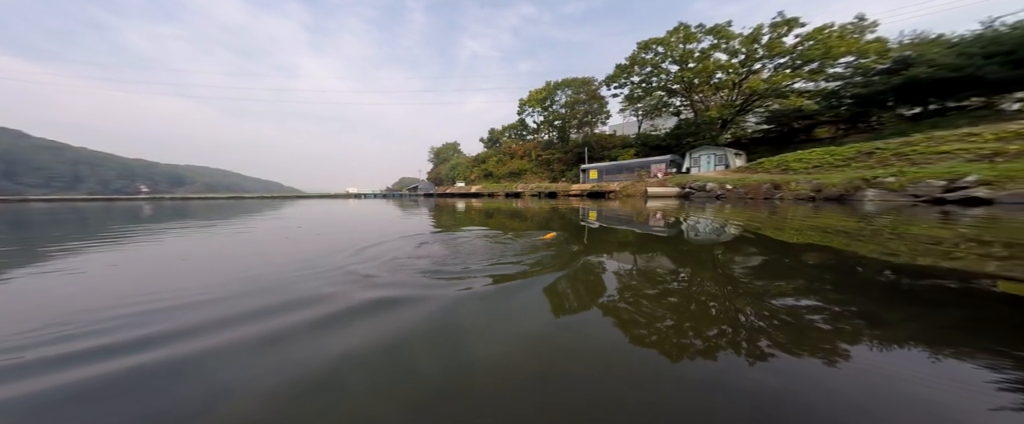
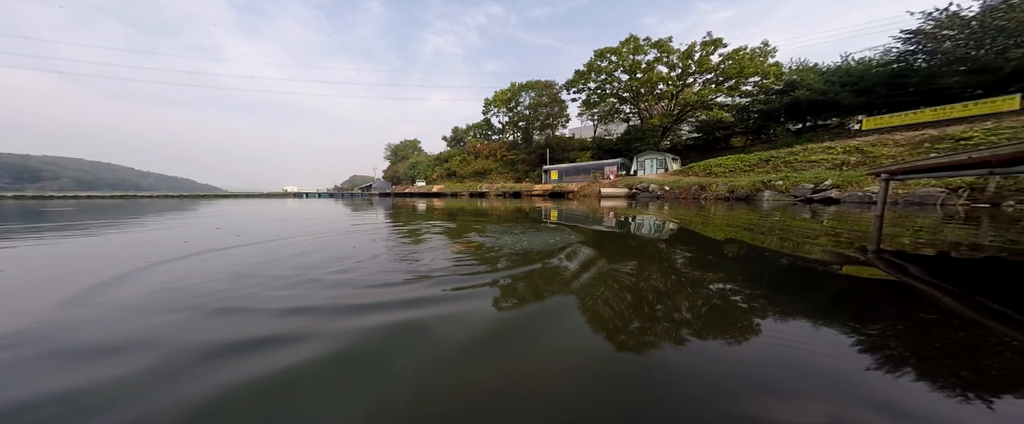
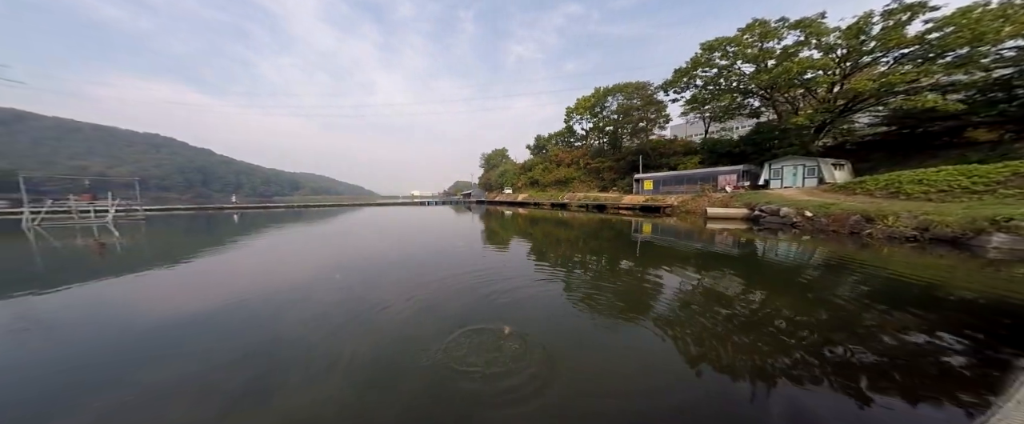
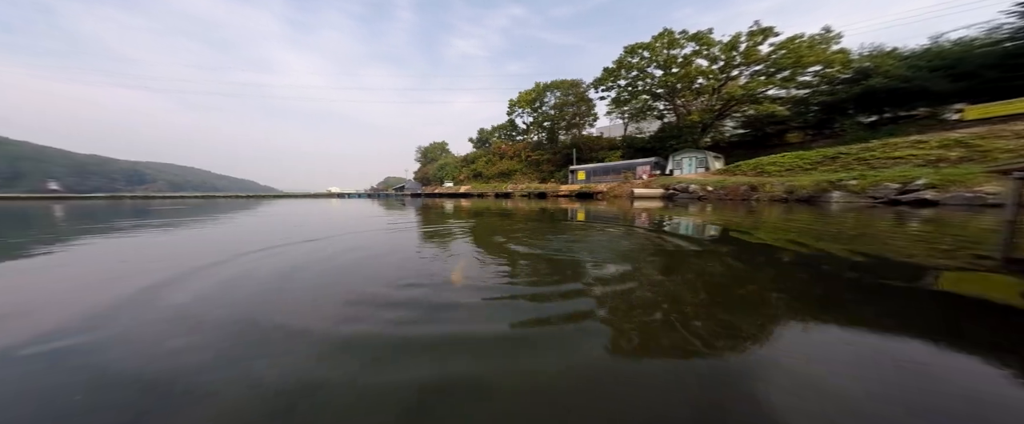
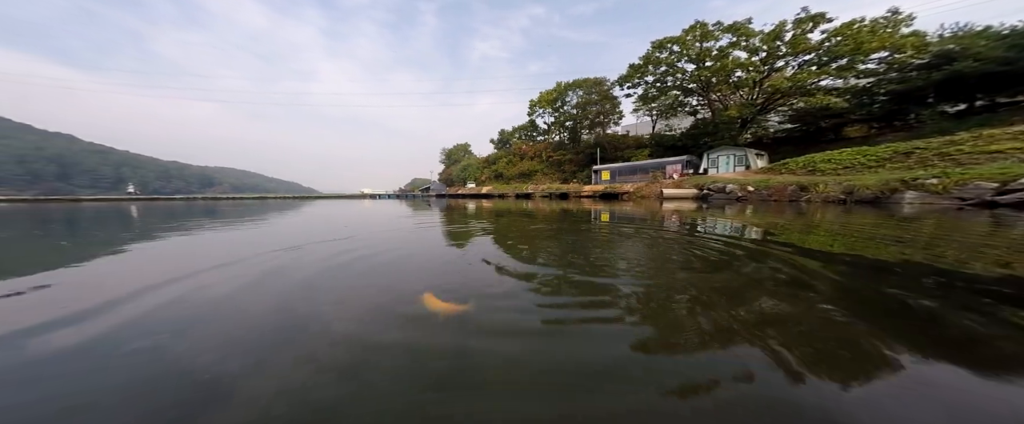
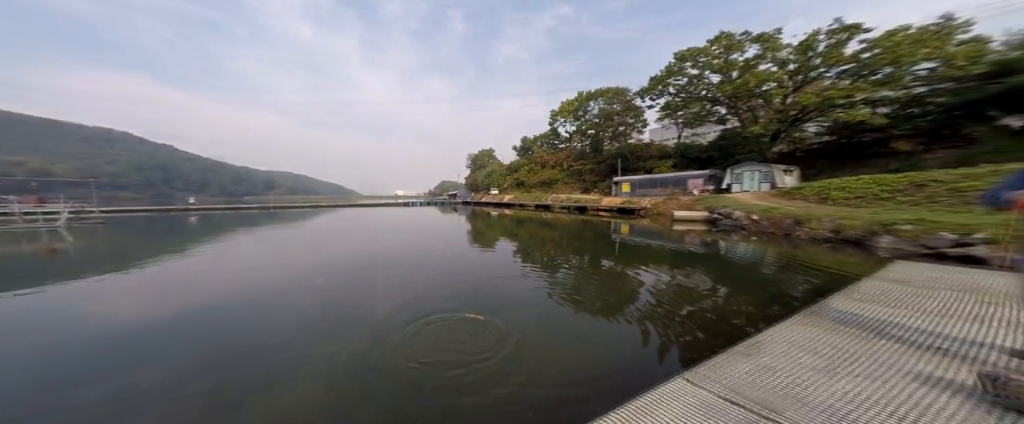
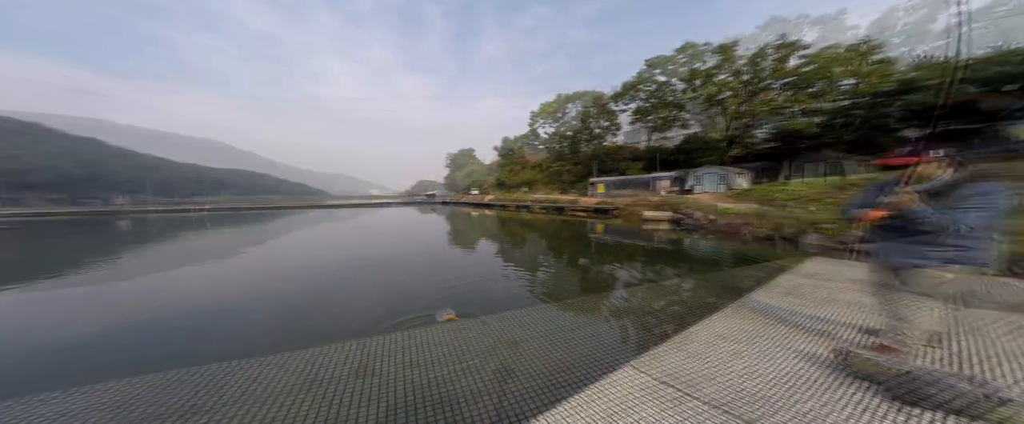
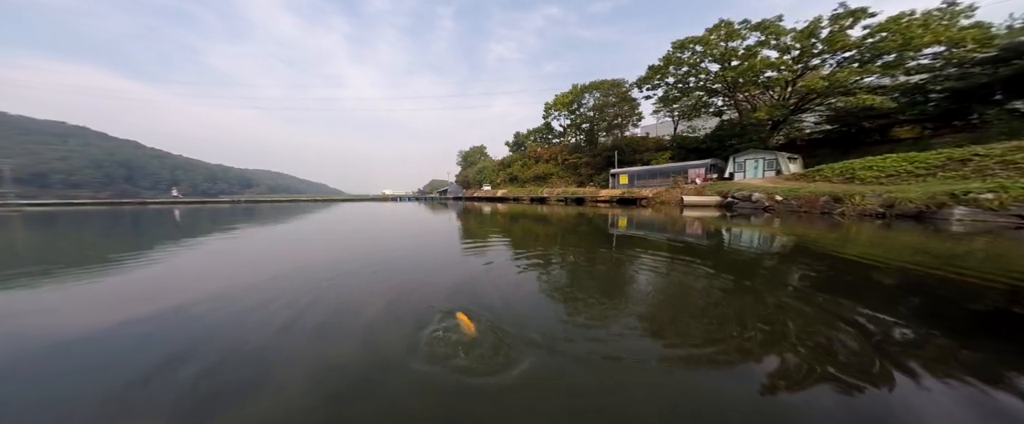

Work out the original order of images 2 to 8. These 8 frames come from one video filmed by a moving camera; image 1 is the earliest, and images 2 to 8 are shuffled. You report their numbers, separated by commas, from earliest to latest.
2, 4, 5, 8, 3, 6, 7
